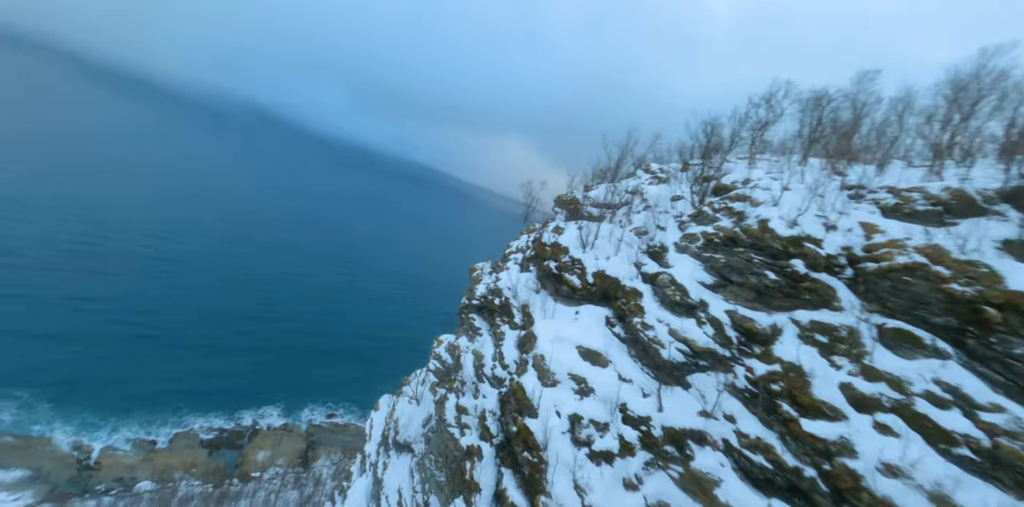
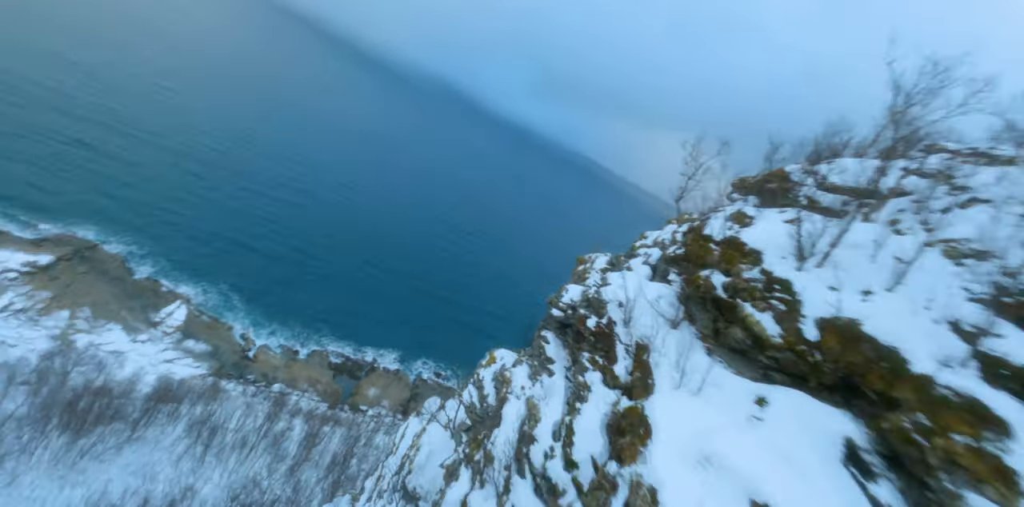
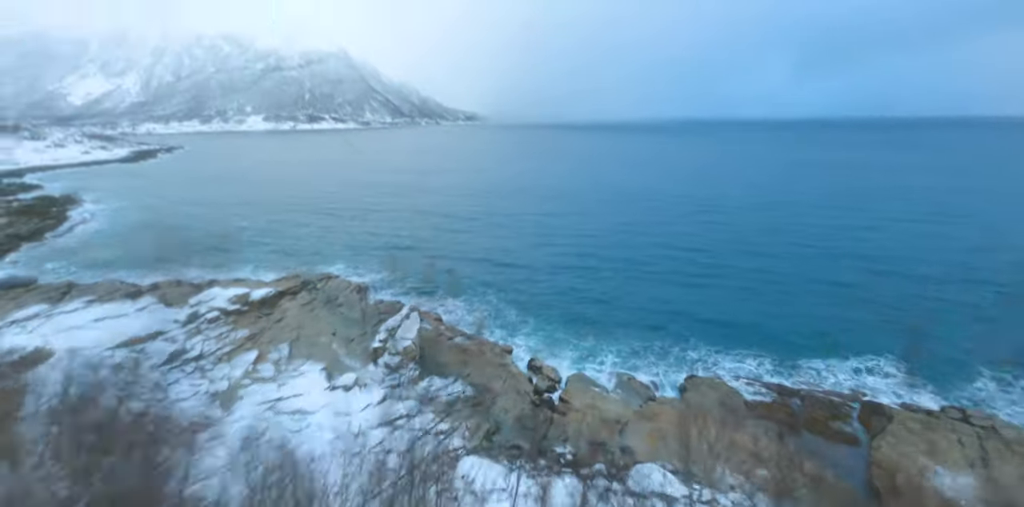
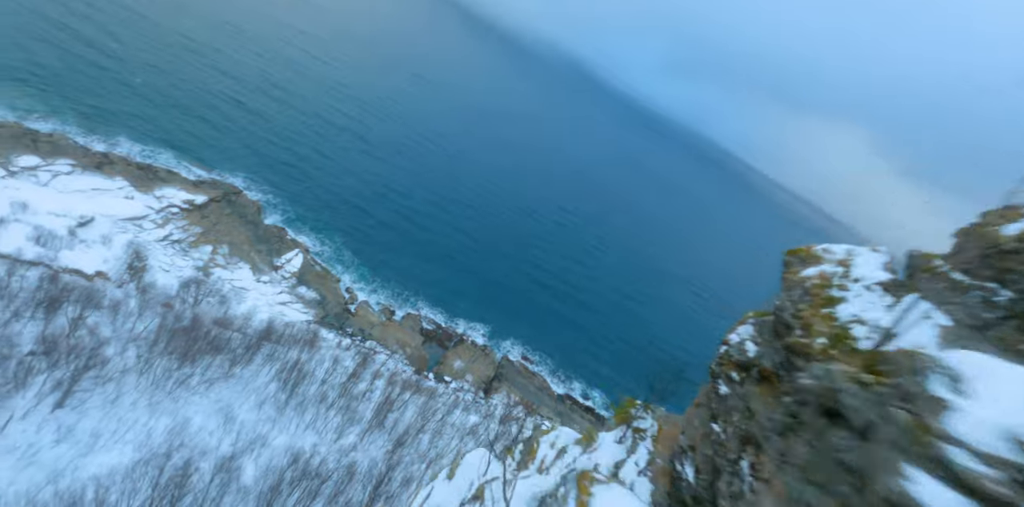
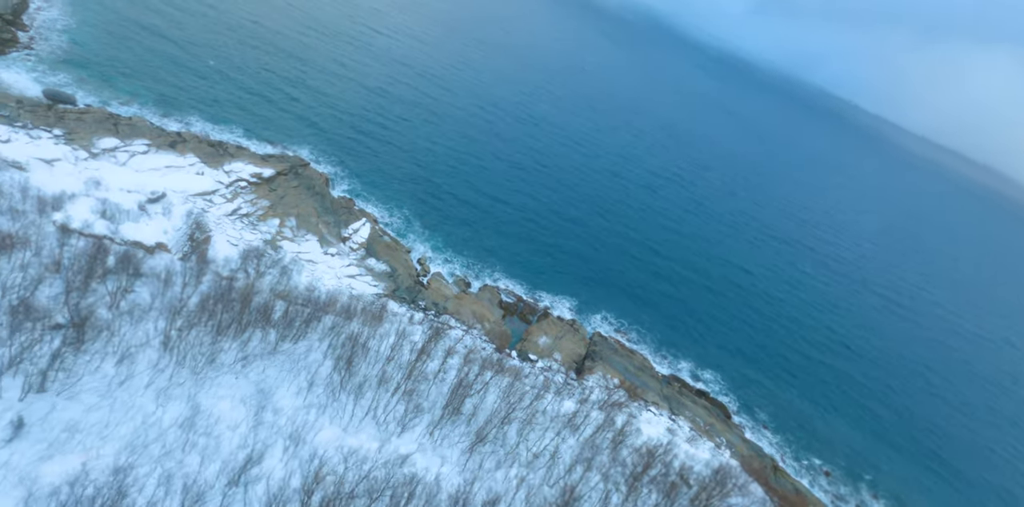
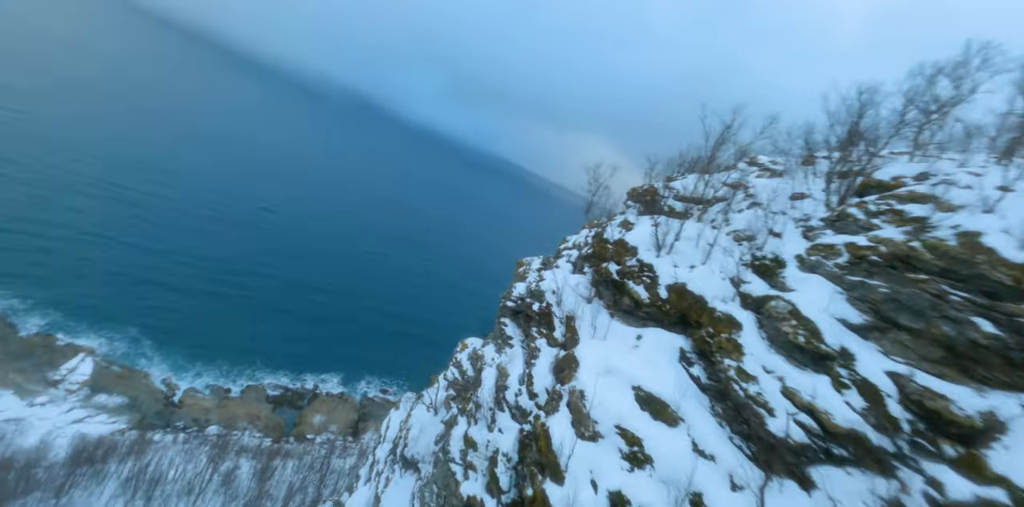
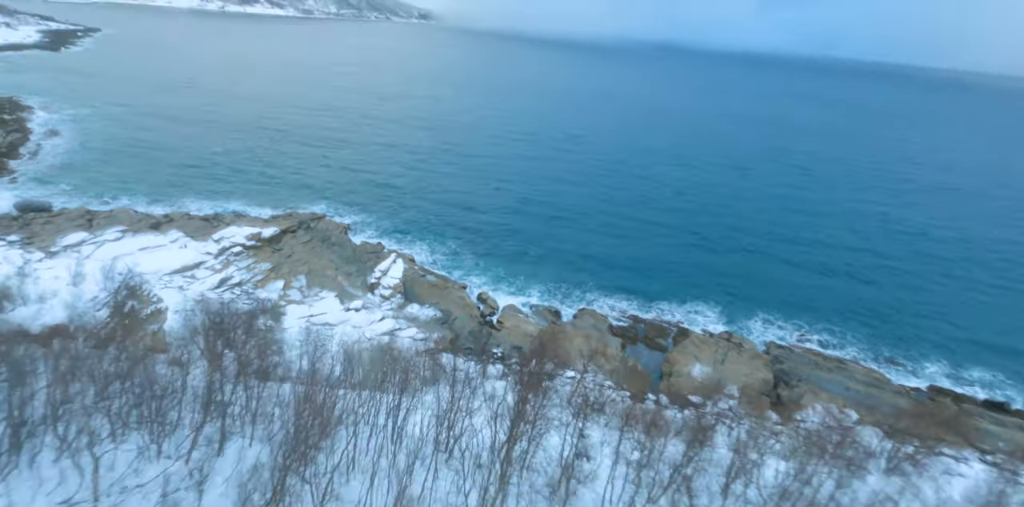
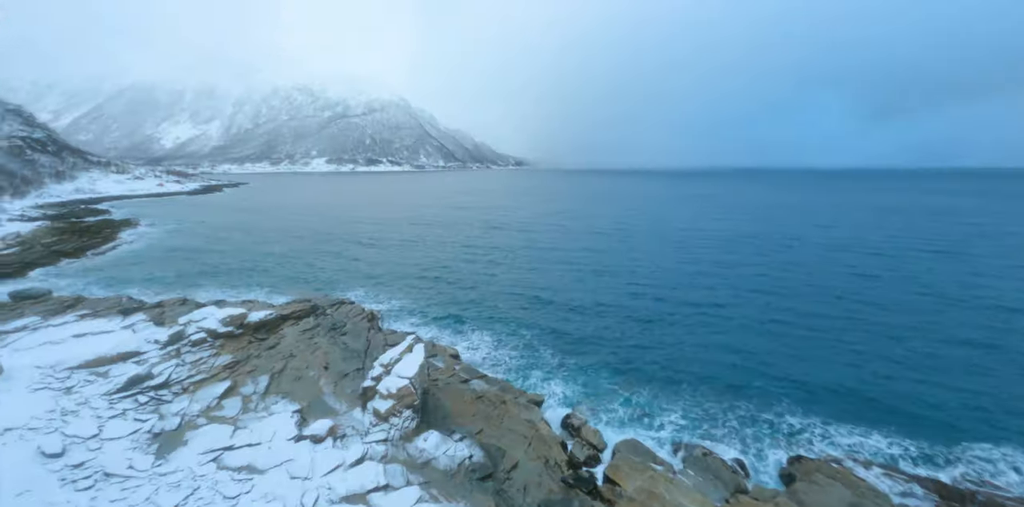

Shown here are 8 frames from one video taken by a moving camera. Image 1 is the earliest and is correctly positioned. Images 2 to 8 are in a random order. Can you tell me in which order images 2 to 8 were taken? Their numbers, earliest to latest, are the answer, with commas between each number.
6, 2, 4, 5, 7, 3, 8
